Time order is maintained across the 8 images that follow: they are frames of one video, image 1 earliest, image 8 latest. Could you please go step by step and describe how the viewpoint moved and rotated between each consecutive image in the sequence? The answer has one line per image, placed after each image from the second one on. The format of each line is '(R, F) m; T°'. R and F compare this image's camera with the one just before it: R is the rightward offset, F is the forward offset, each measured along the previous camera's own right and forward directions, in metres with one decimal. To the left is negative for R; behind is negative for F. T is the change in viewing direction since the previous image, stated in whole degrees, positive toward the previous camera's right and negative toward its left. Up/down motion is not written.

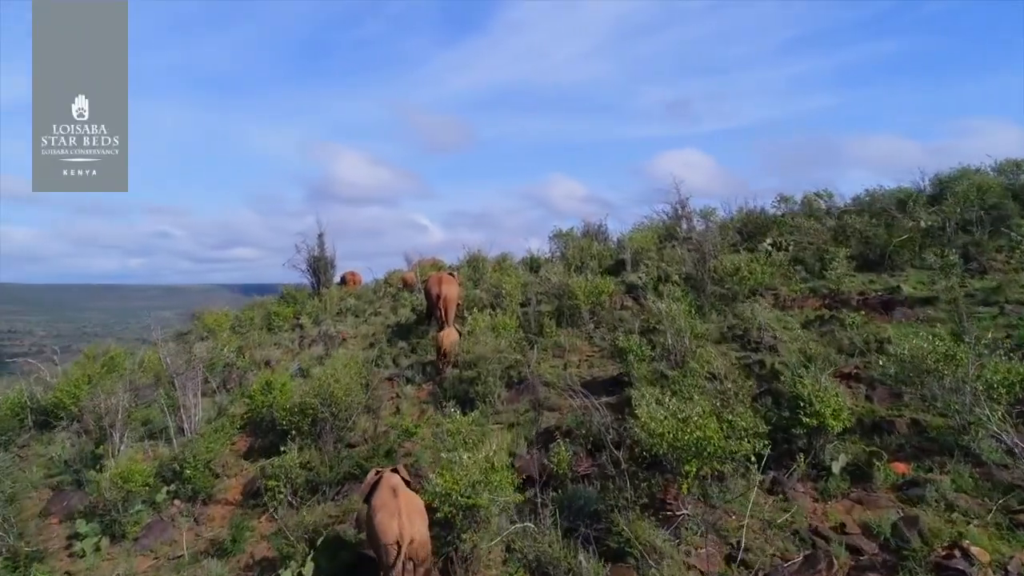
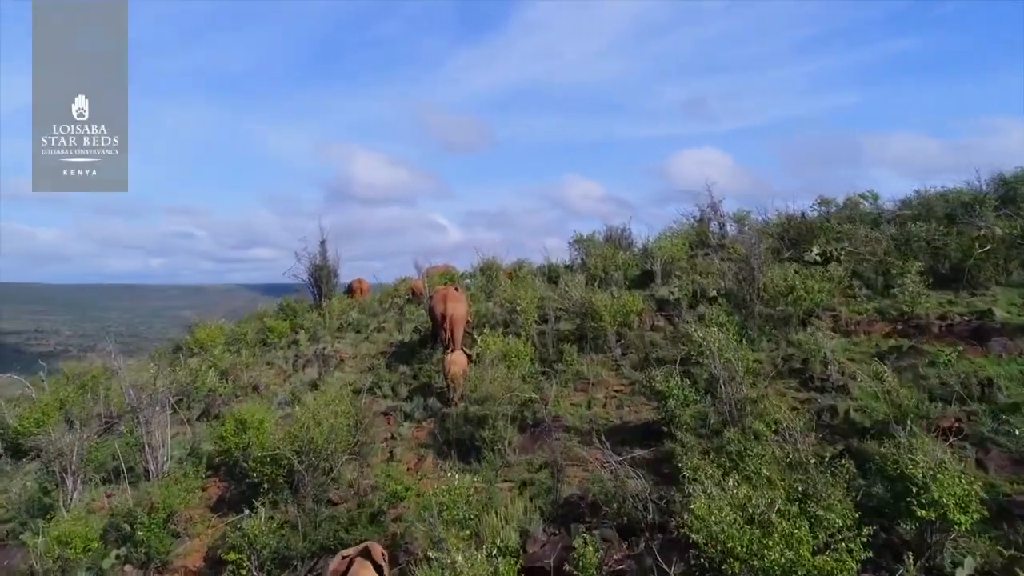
(+0.1, +1.9) m; -1°
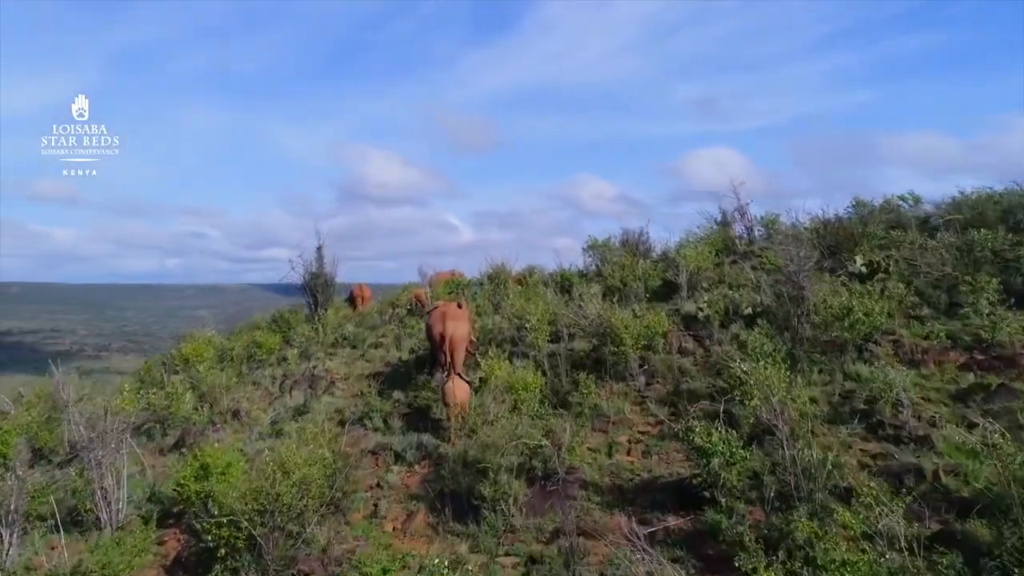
(+0.1, +1.7) m; -1°
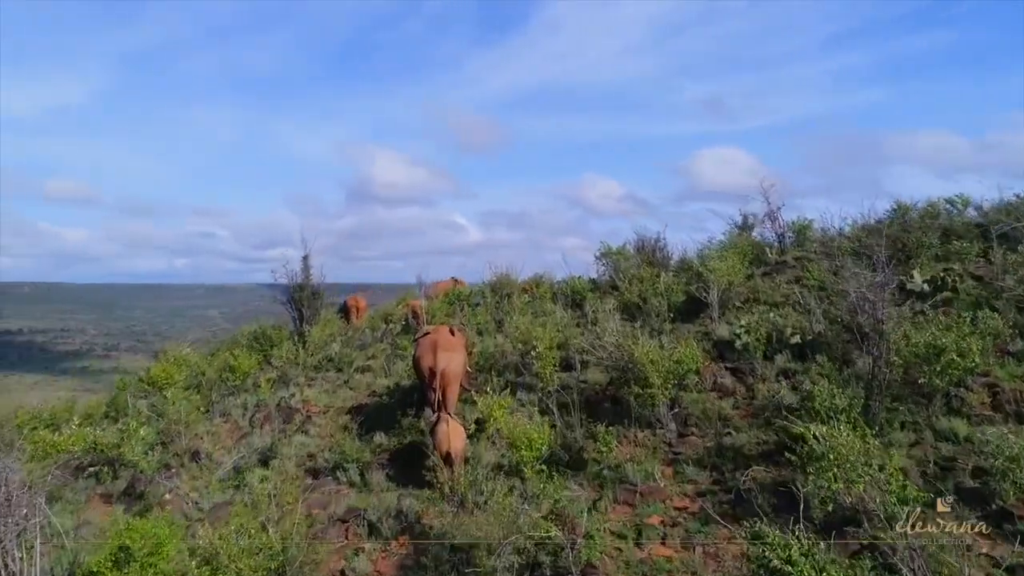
(+0.1, +2.0) m; -1°
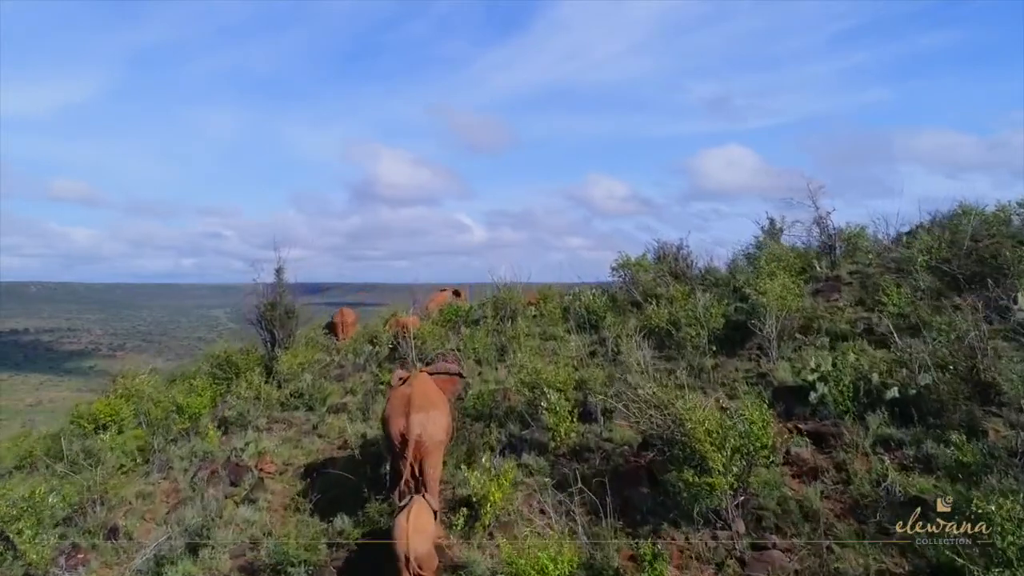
(0.0, +2.7) m; 0°
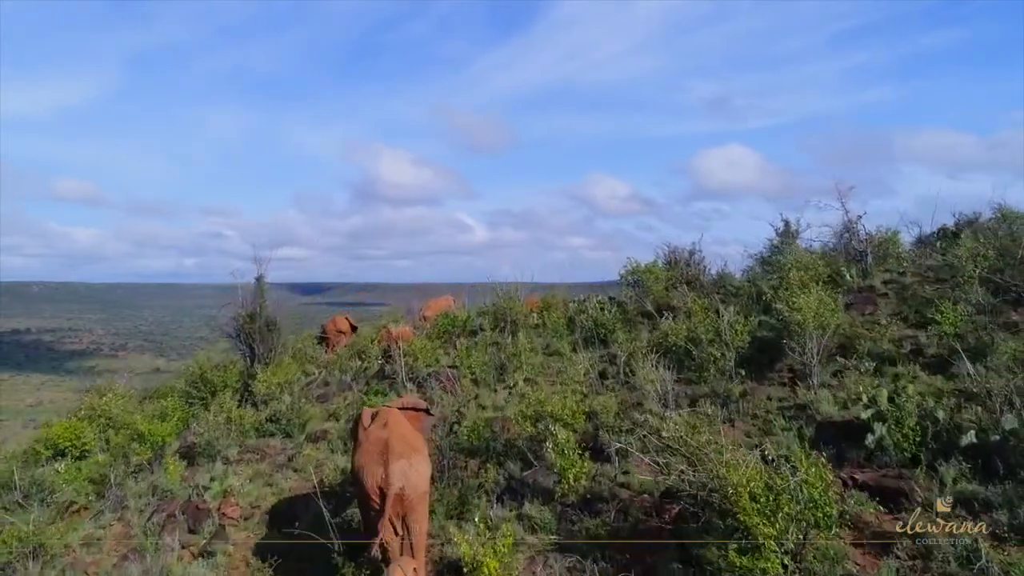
(0.0, +1.4) m; 0°
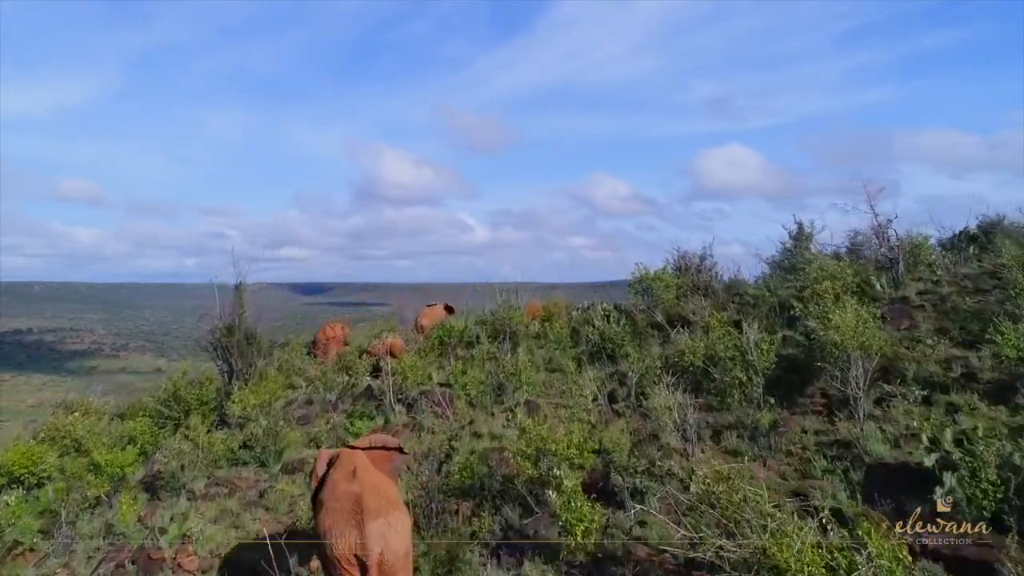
(0.0, +1.2) m; 0°
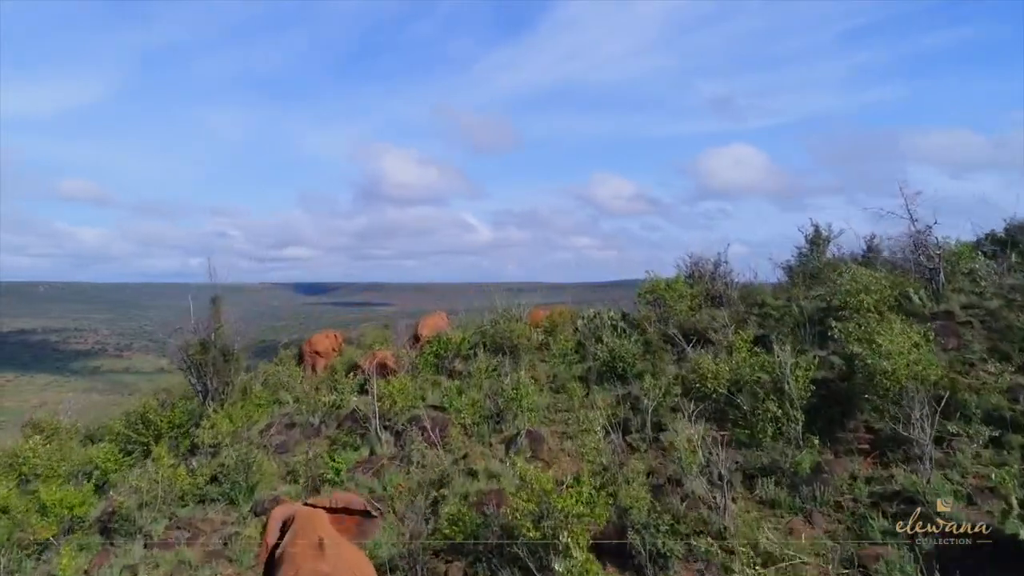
(0.0, +1.2) m; 0°
